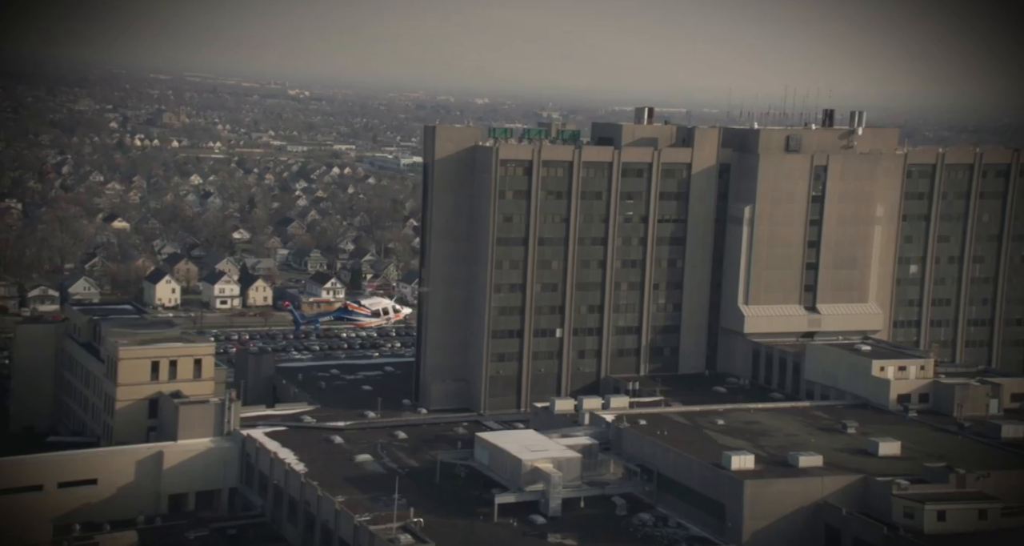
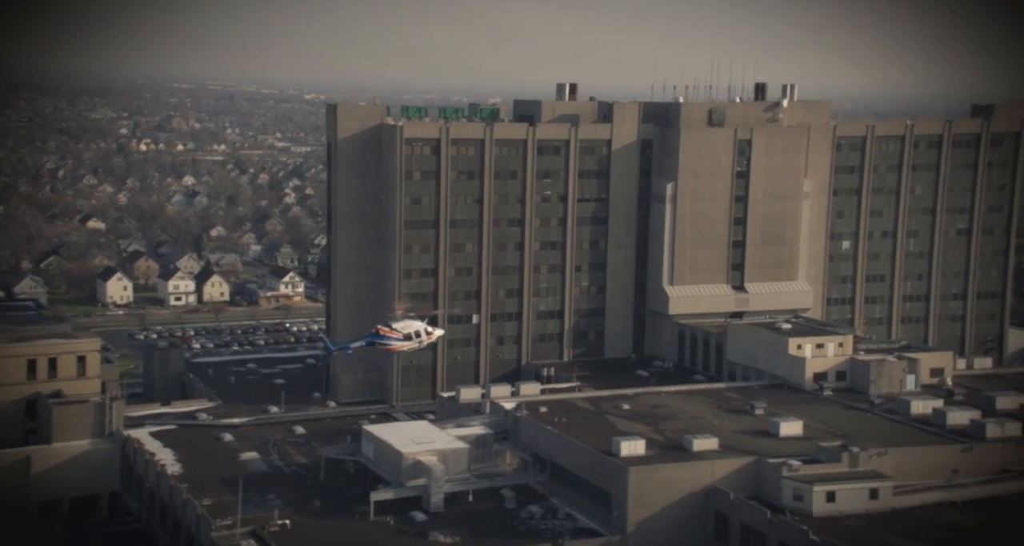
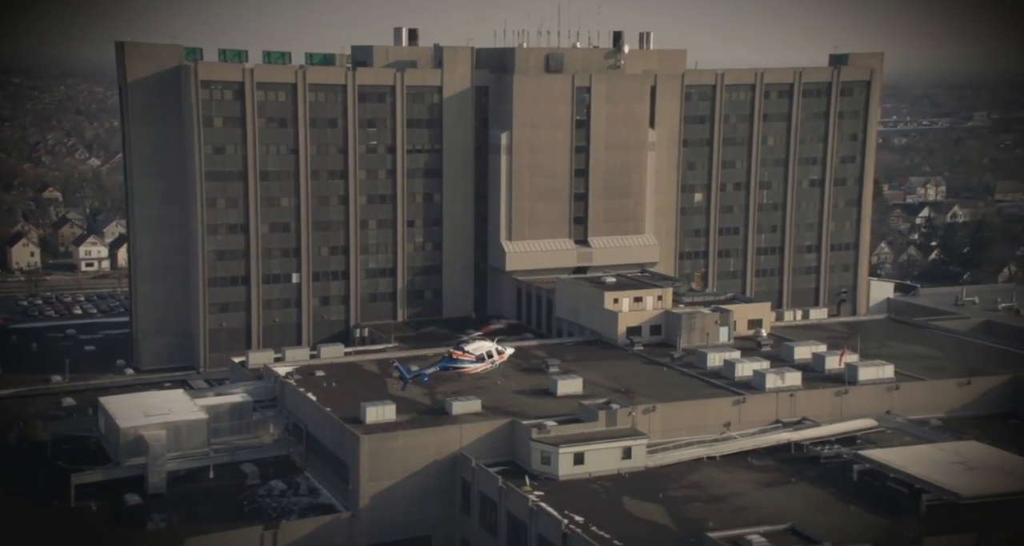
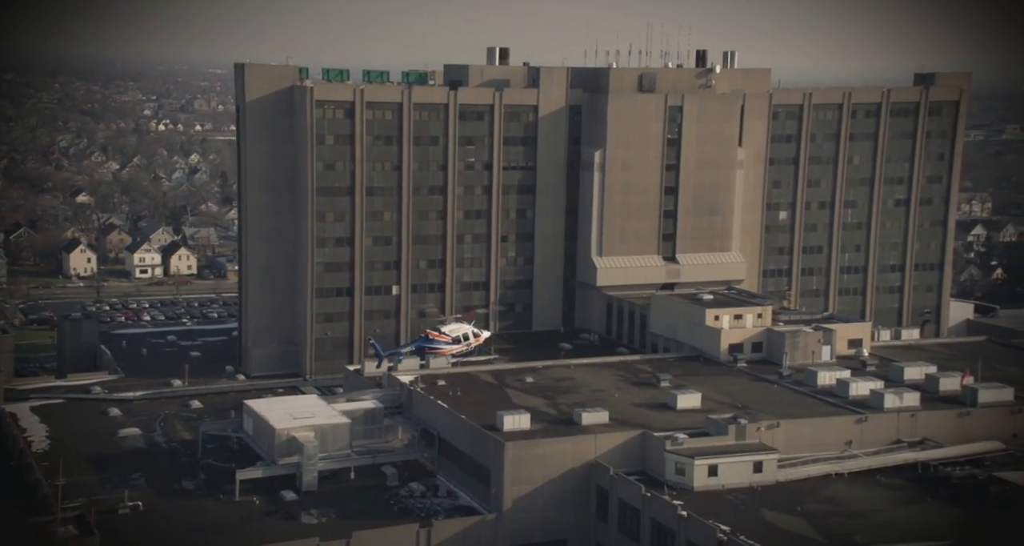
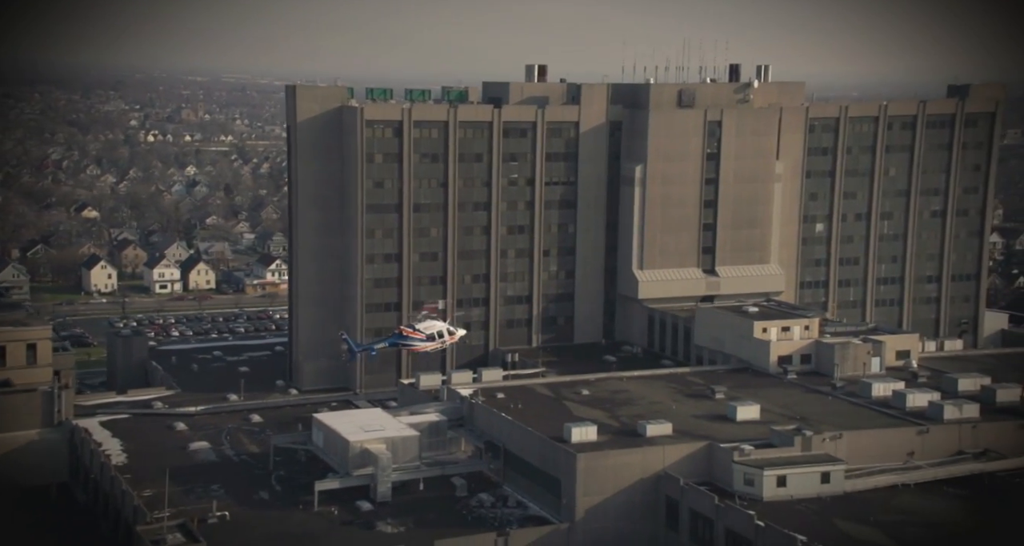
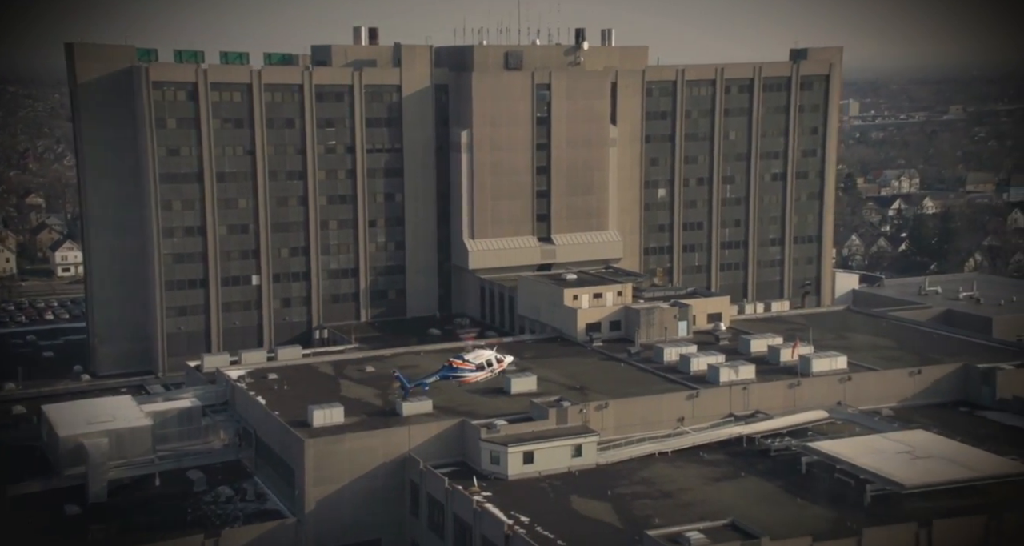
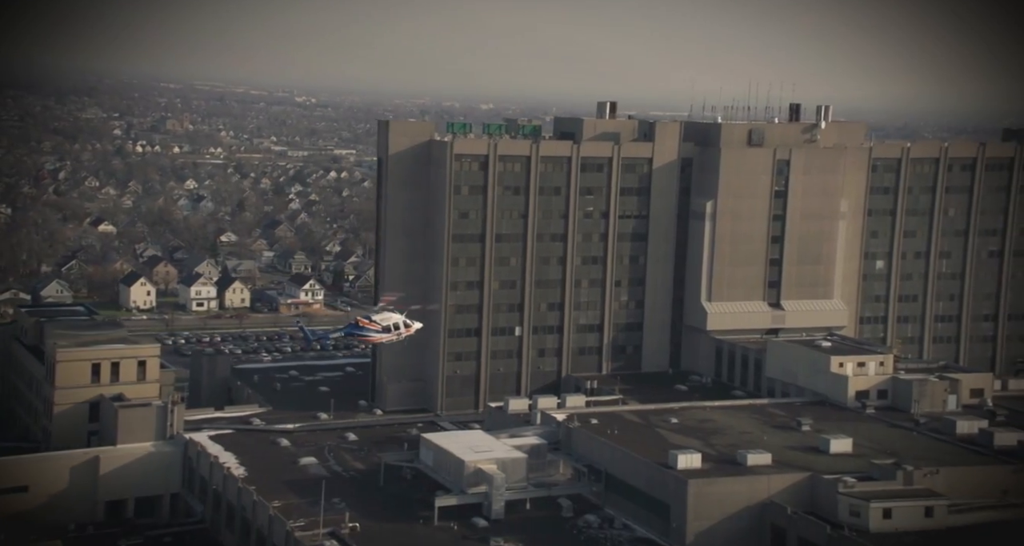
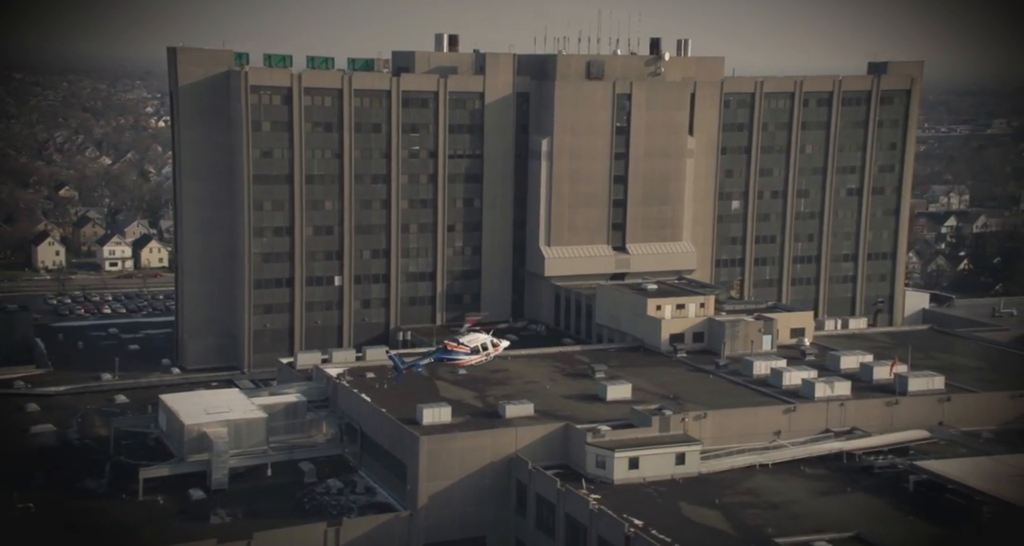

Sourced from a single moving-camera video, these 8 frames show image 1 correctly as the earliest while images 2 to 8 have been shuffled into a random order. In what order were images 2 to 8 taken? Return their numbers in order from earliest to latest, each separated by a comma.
7, 2, 5, 4, 8, 3, 6
